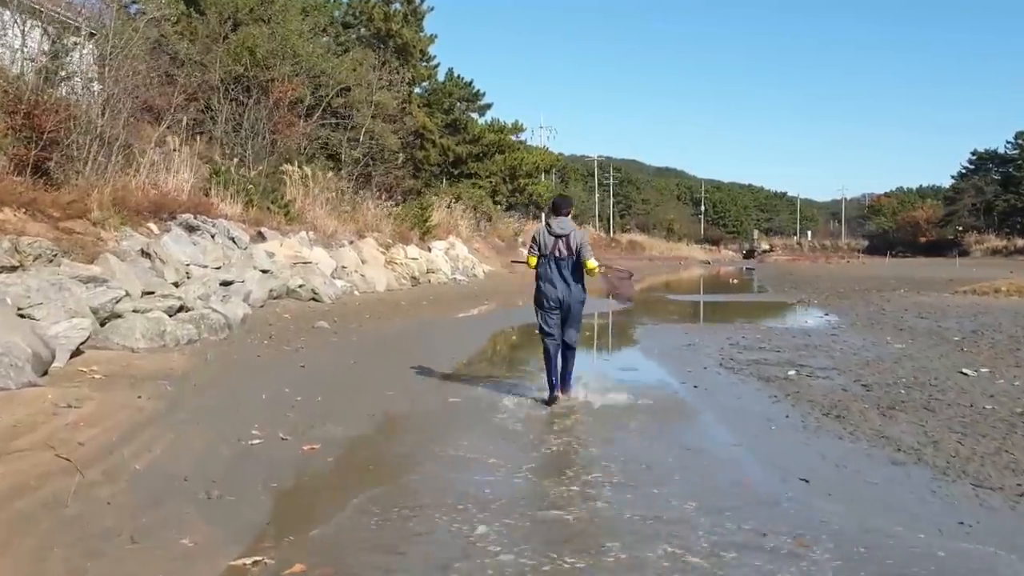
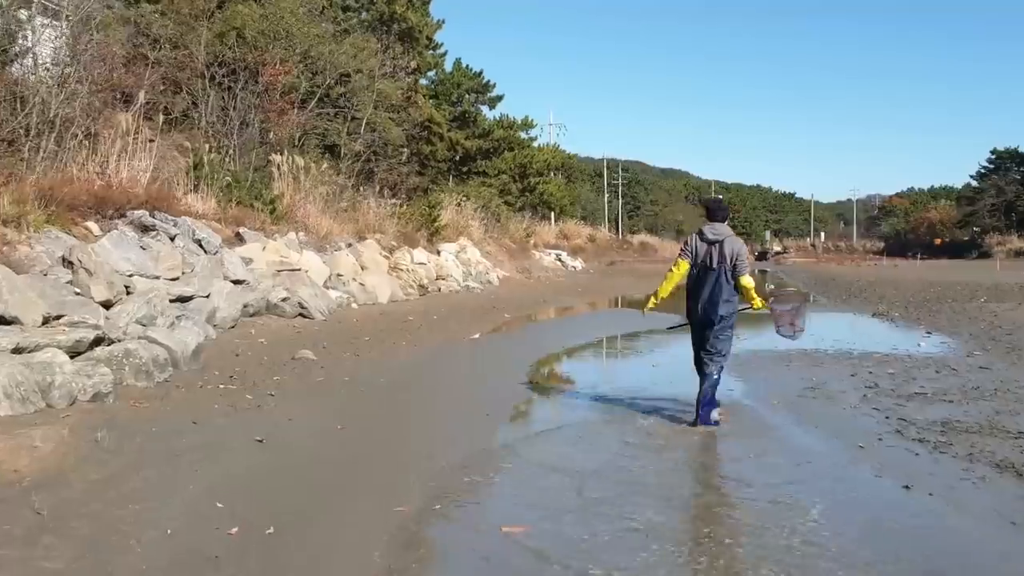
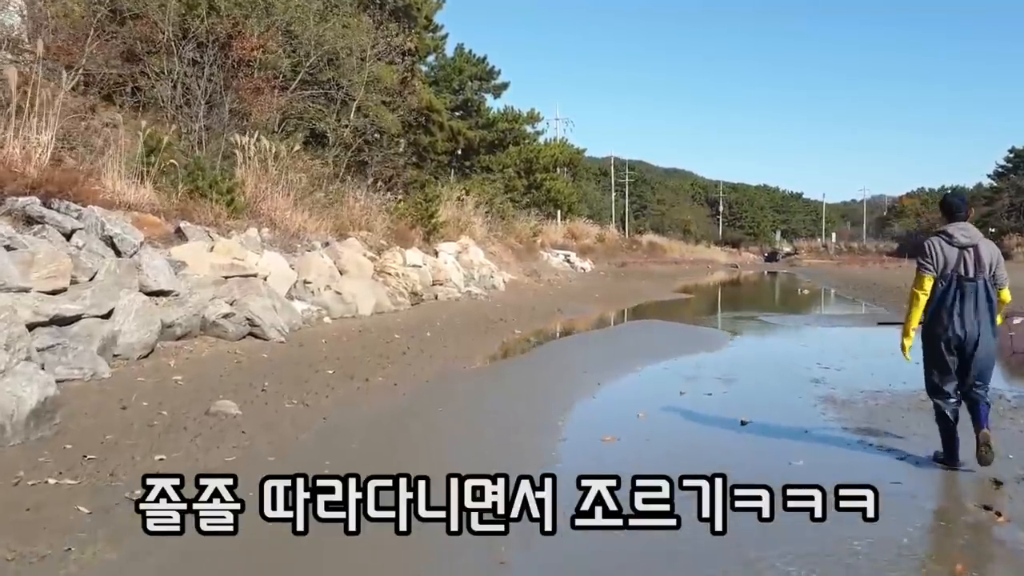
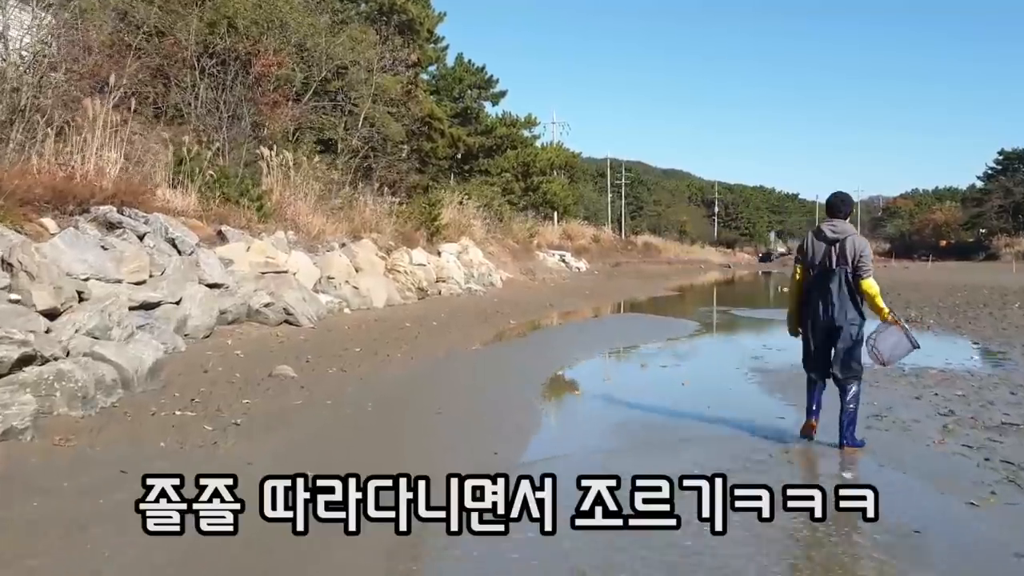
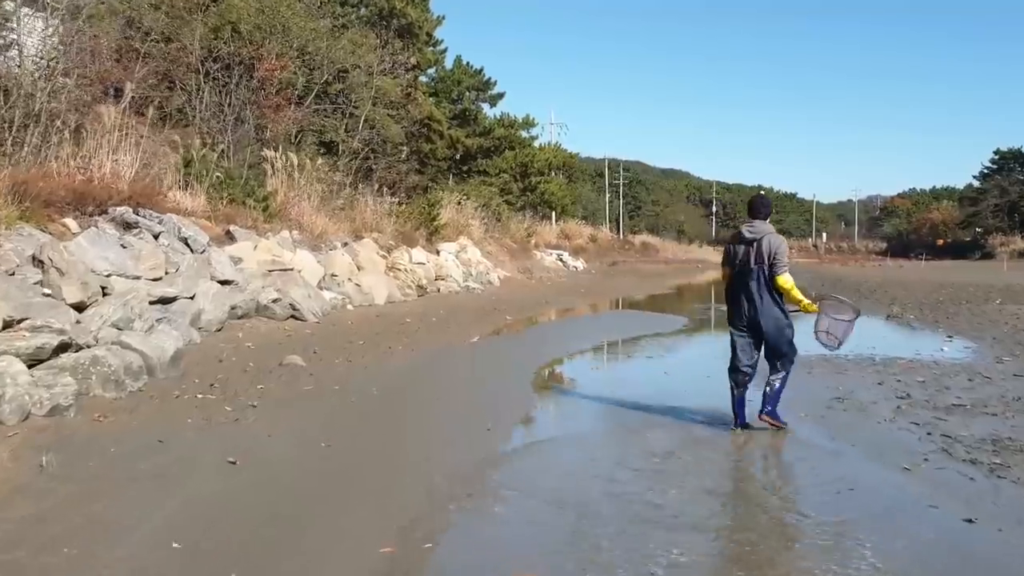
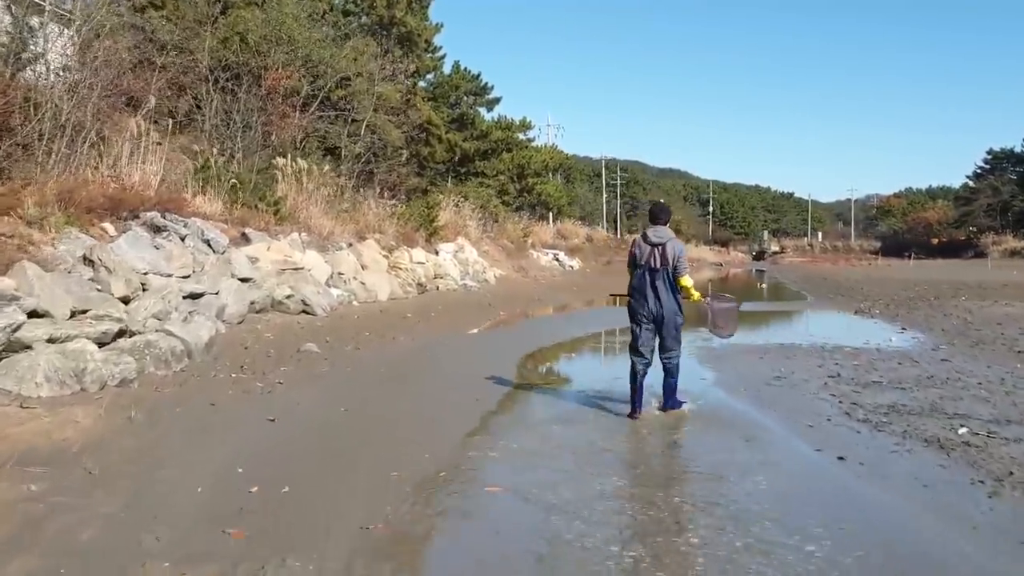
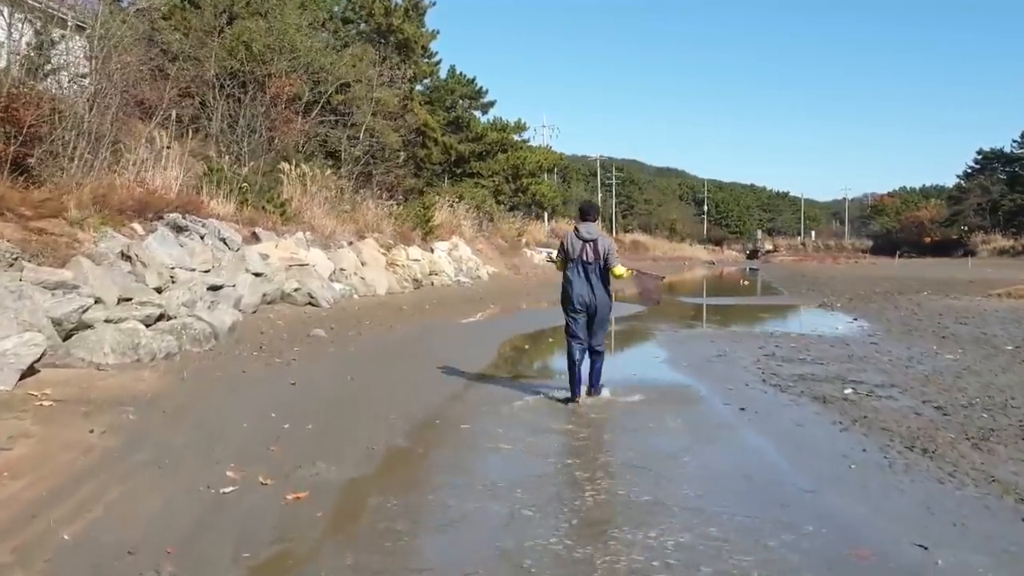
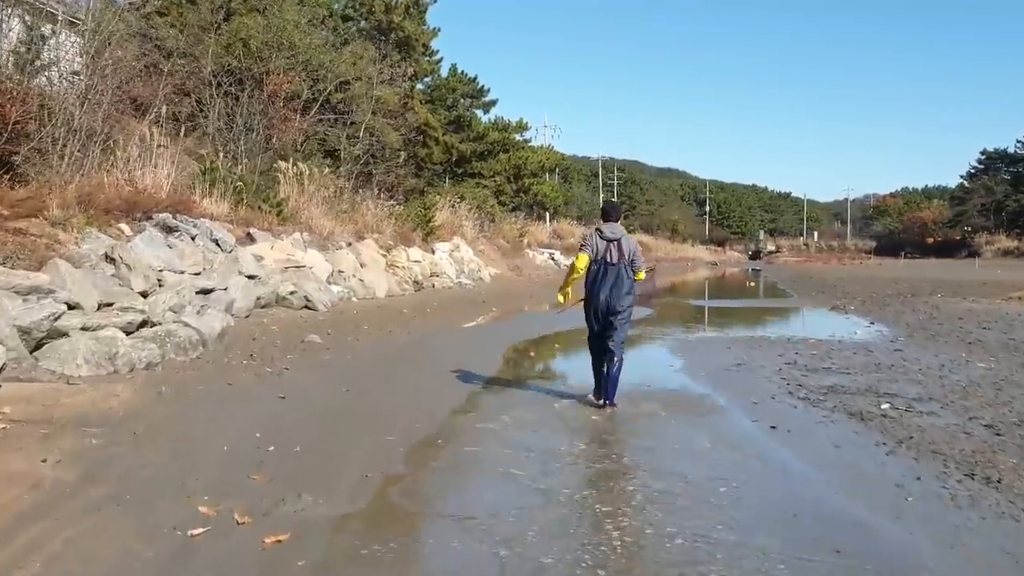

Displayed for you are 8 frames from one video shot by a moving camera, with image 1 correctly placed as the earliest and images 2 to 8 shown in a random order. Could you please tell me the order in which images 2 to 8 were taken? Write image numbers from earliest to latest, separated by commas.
7, 8, 6, 2, 5, 4, 3
